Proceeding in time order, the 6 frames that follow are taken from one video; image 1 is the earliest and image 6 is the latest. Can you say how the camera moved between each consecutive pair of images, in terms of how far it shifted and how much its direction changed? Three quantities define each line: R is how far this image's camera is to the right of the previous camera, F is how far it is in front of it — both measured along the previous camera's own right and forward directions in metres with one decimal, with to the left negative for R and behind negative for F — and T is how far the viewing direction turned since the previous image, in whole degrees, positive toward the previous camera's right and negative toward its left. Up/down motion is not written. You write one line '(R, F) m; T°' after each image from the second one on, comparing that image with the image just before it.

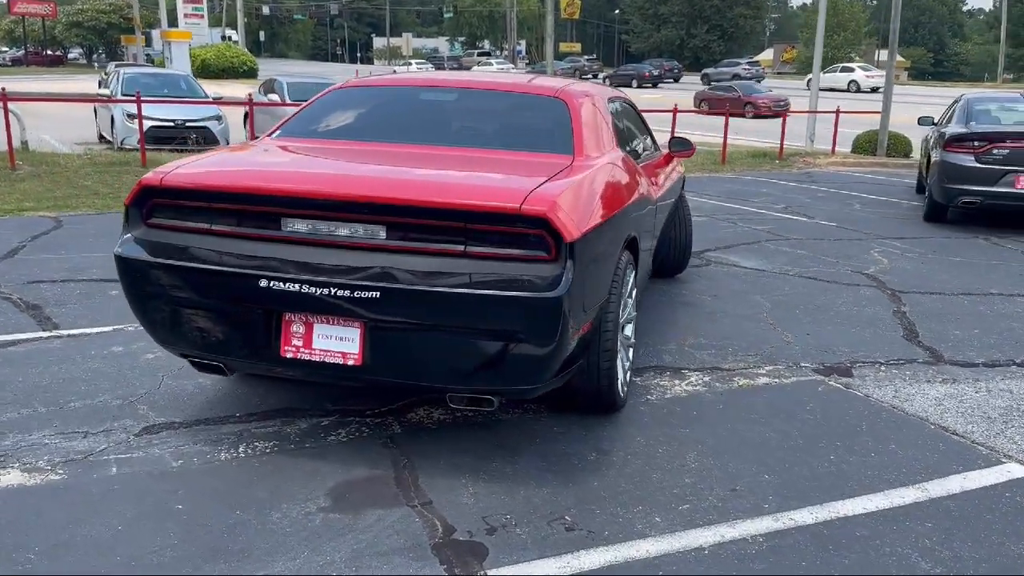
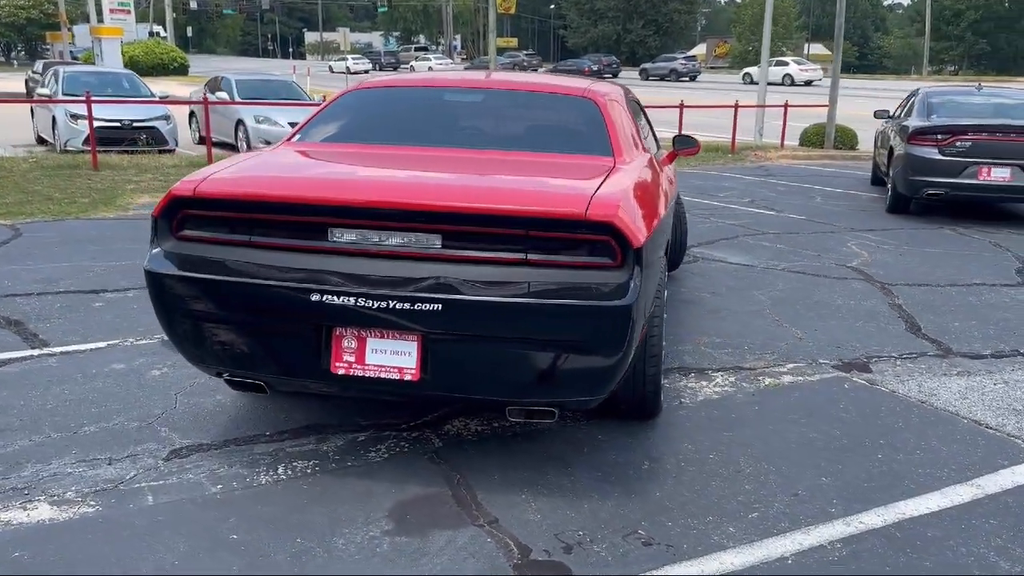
(-0.5, +0.1) m; +4°
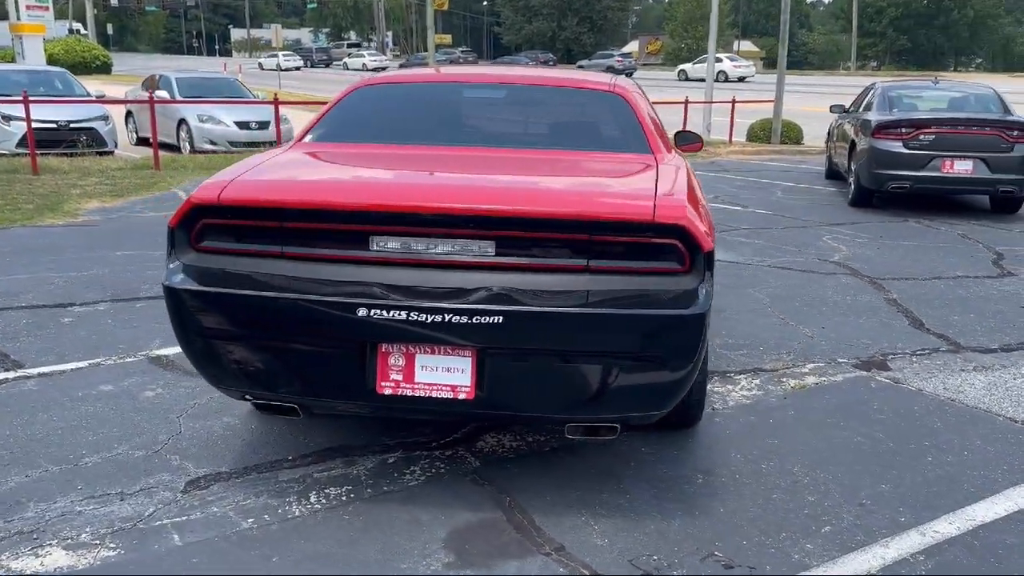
(-0.5, +0.3) m; +4°
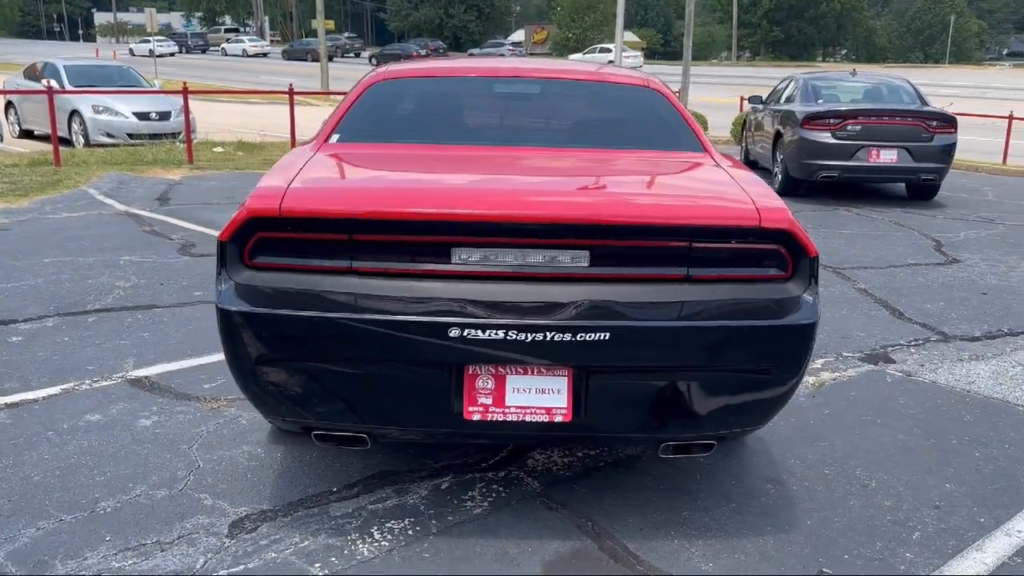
(-0.7, +0.3) m; +7°
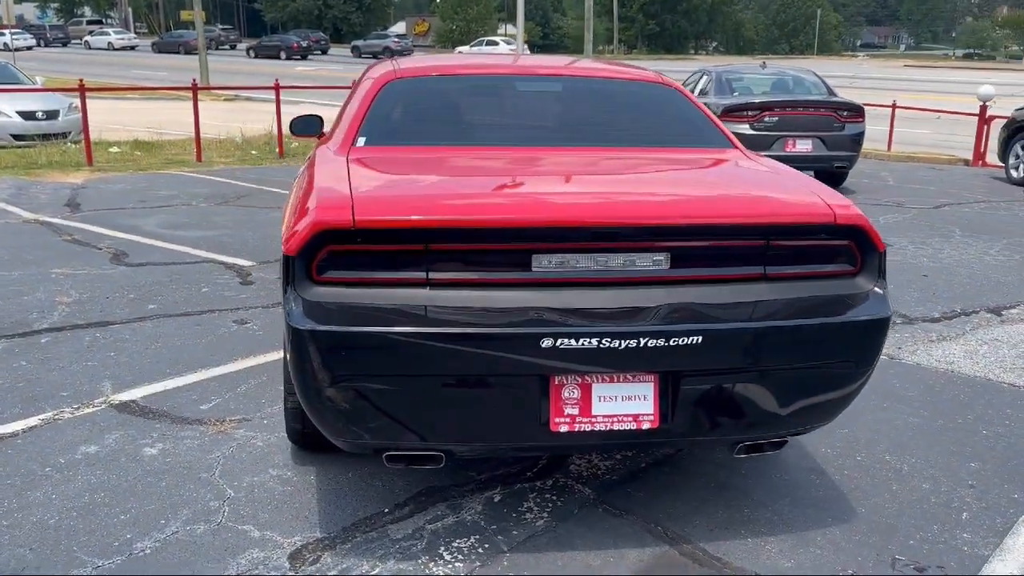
(-0.6, +0.1) m; +7°
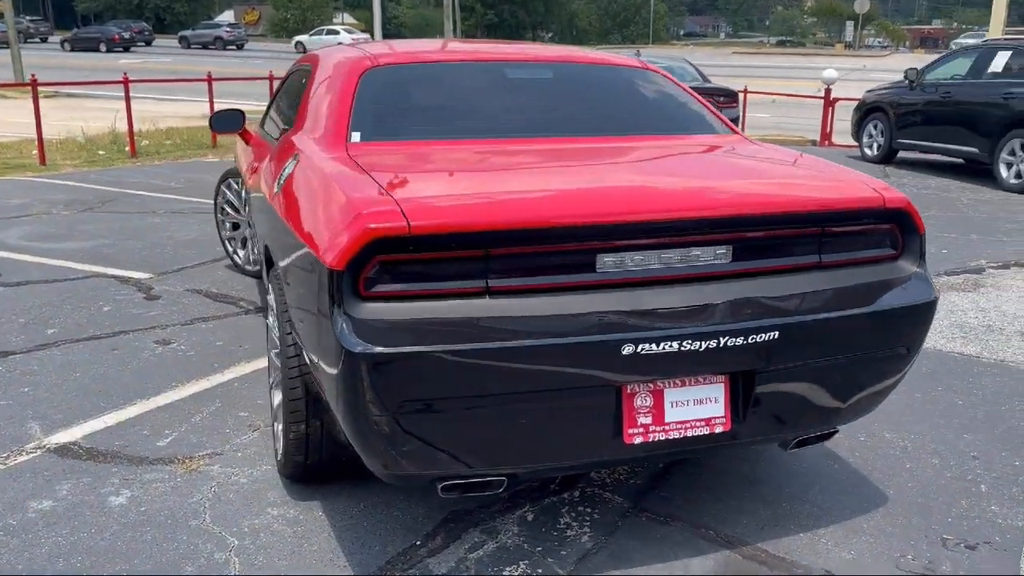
(-0.6, +0.3) m; +10°
